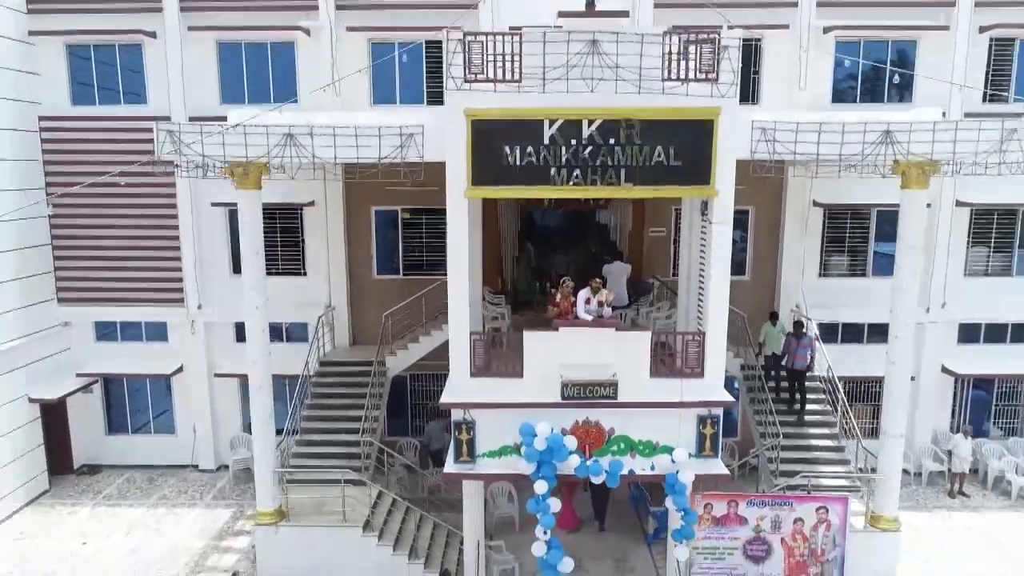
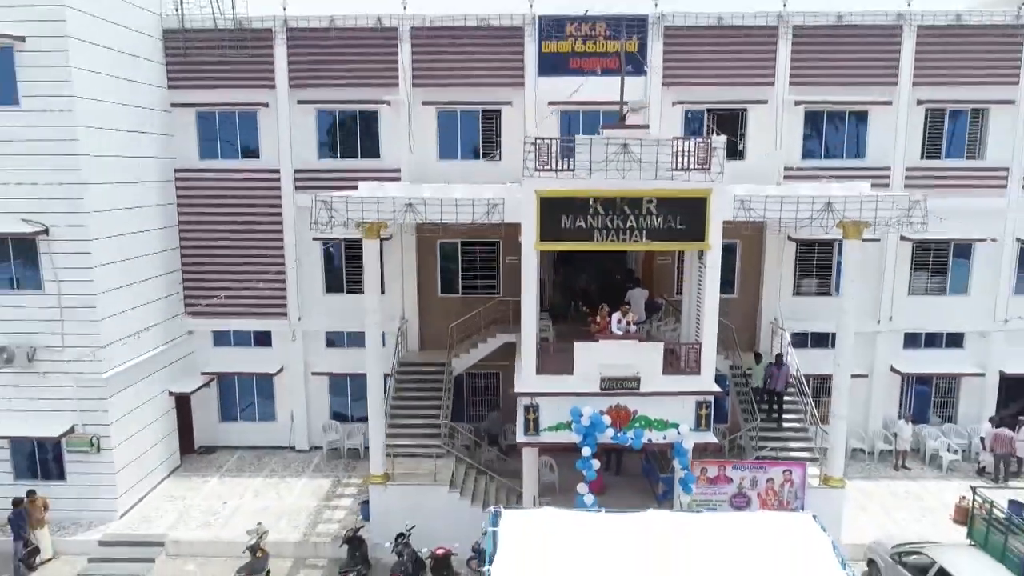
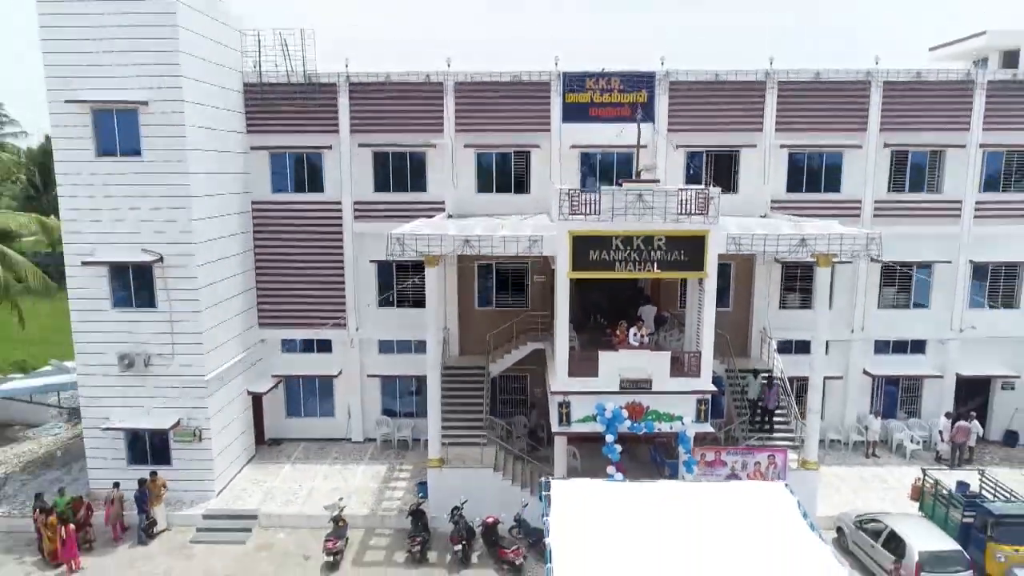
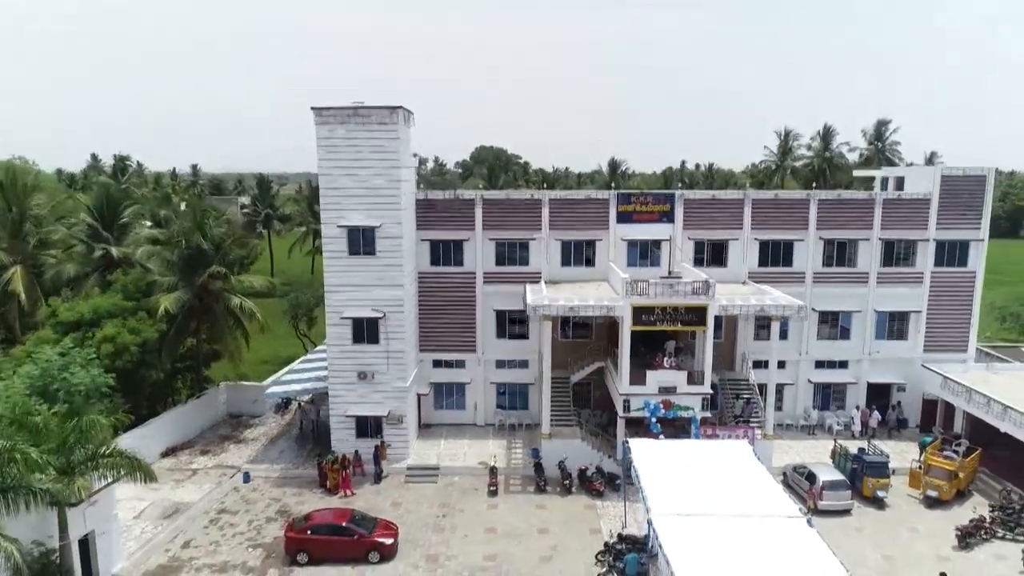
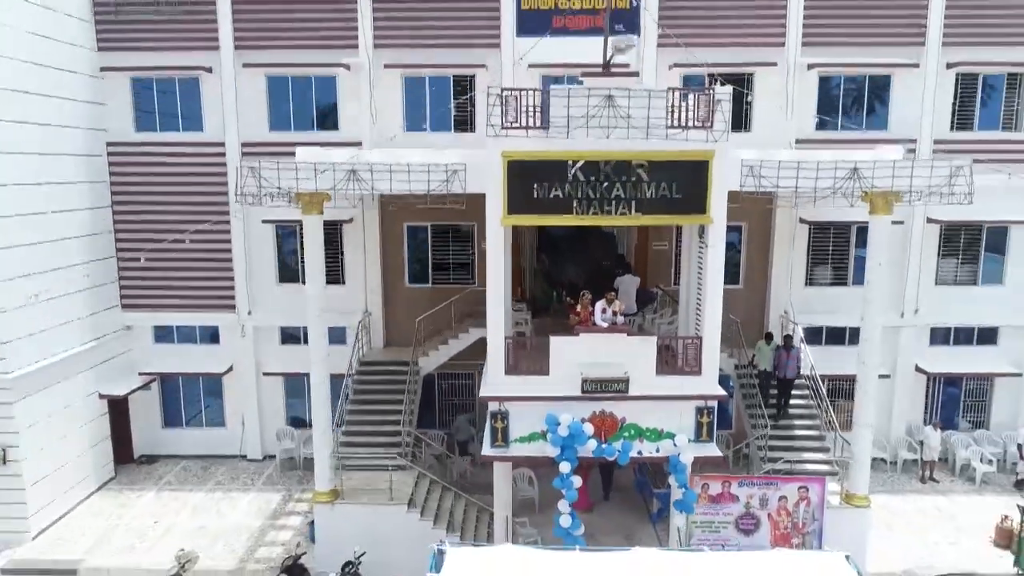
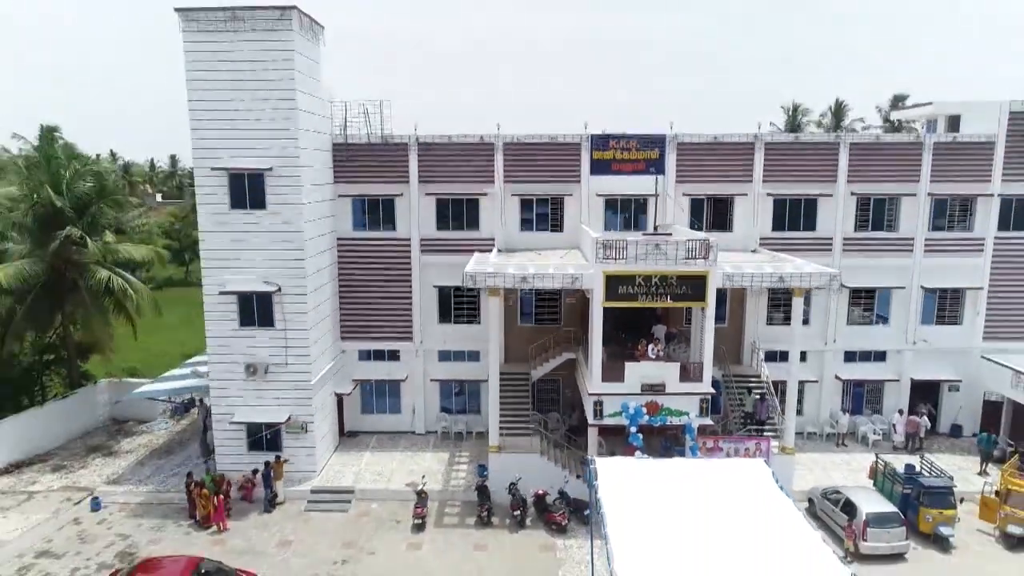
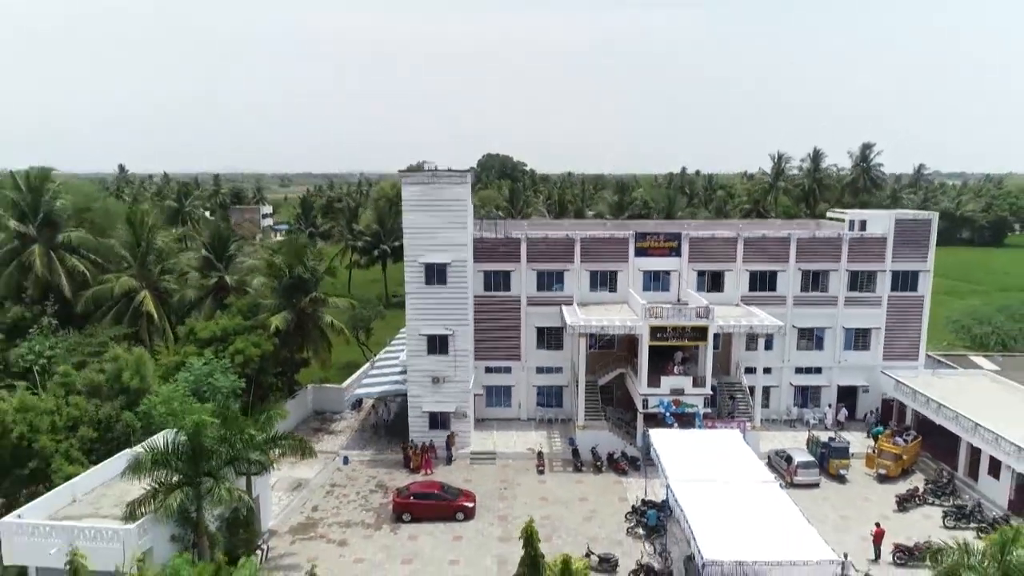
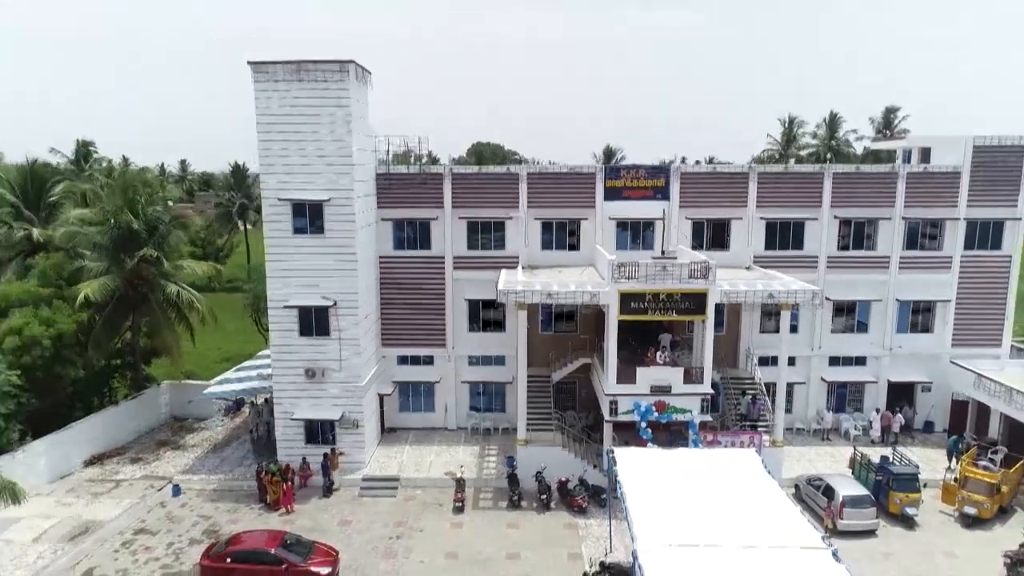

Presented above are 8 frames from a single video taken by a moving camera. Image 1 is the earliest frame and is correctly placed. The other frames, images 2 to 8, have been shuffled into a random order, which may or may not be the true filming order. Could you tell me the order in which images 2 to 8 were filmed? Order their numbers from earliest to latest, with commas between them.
5, 2, 3, 6, 8, 4, 7
